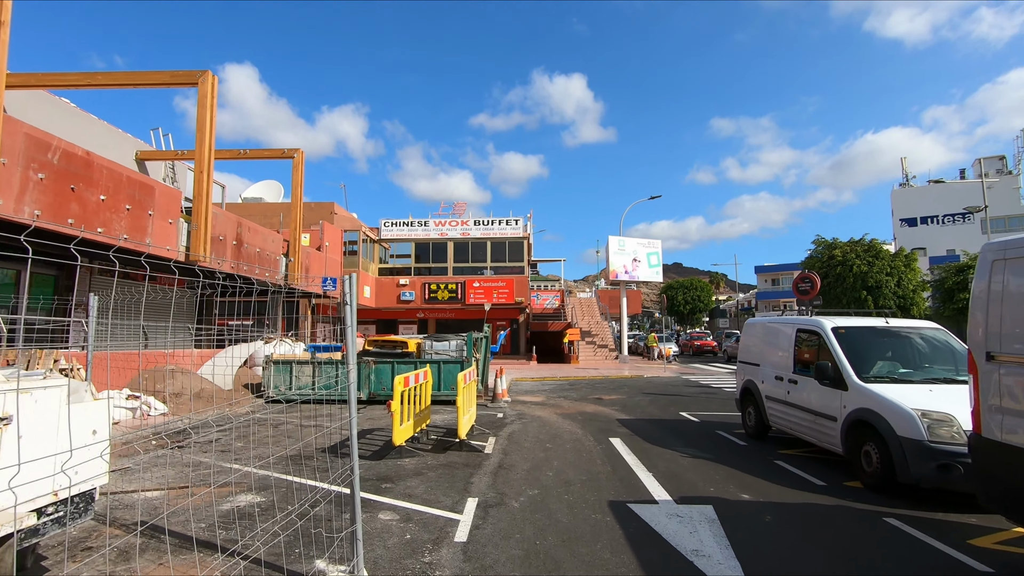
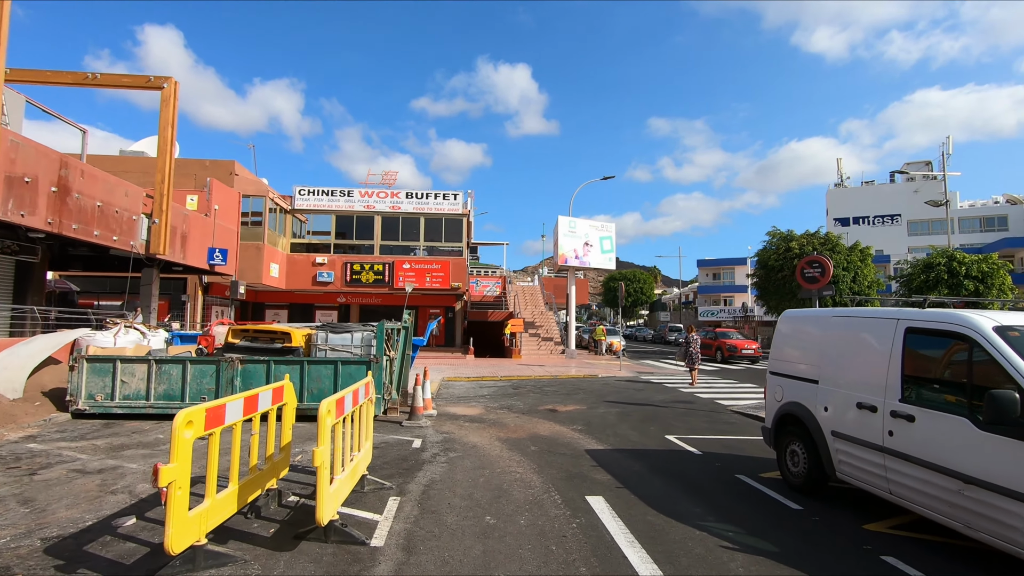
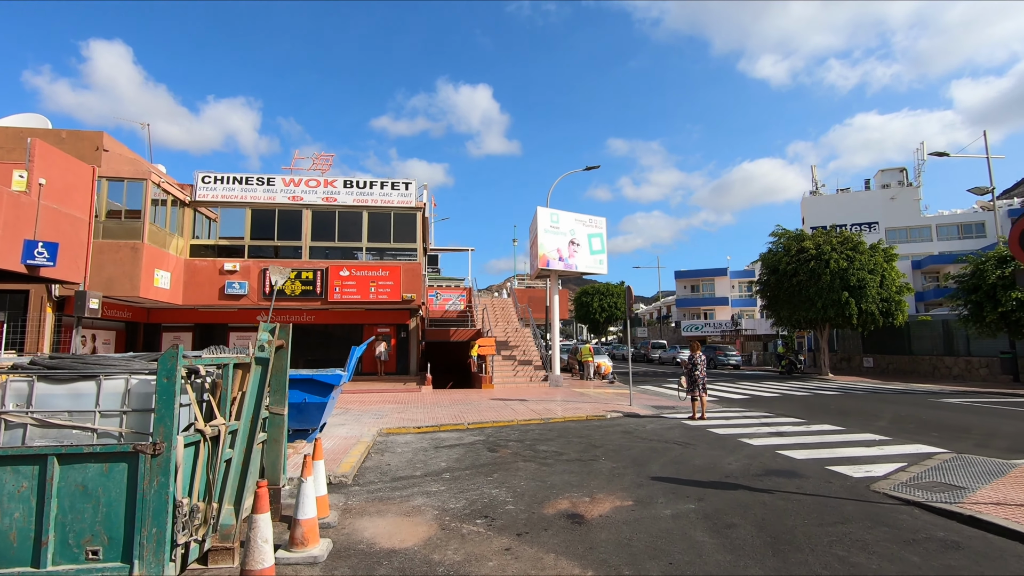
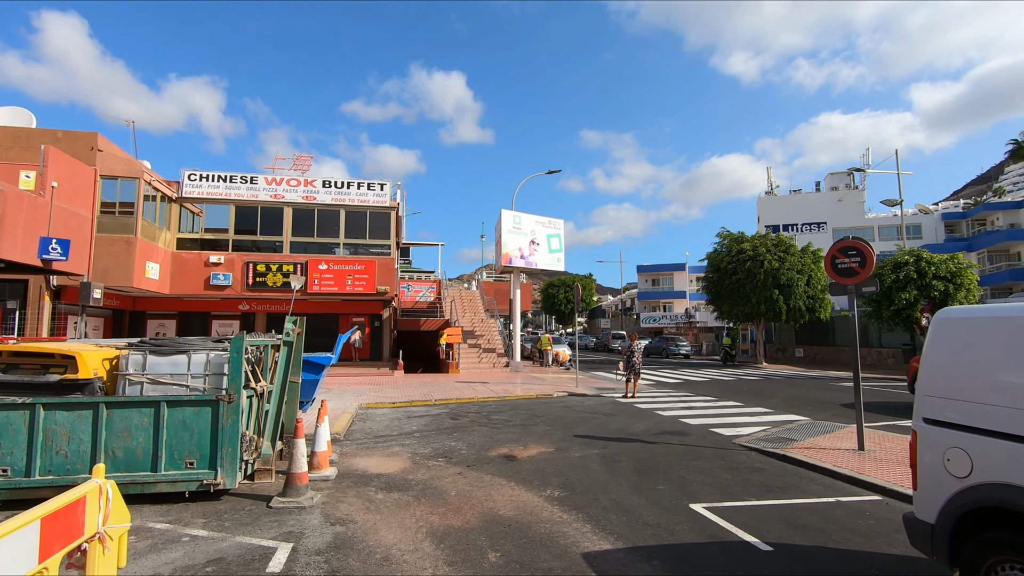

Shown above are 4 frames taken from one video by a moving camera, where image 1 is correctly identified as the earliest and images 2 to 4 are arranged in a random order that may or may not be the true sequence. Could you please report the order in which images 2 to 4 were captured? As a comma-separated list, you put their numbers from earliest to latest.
2, 4, 3
